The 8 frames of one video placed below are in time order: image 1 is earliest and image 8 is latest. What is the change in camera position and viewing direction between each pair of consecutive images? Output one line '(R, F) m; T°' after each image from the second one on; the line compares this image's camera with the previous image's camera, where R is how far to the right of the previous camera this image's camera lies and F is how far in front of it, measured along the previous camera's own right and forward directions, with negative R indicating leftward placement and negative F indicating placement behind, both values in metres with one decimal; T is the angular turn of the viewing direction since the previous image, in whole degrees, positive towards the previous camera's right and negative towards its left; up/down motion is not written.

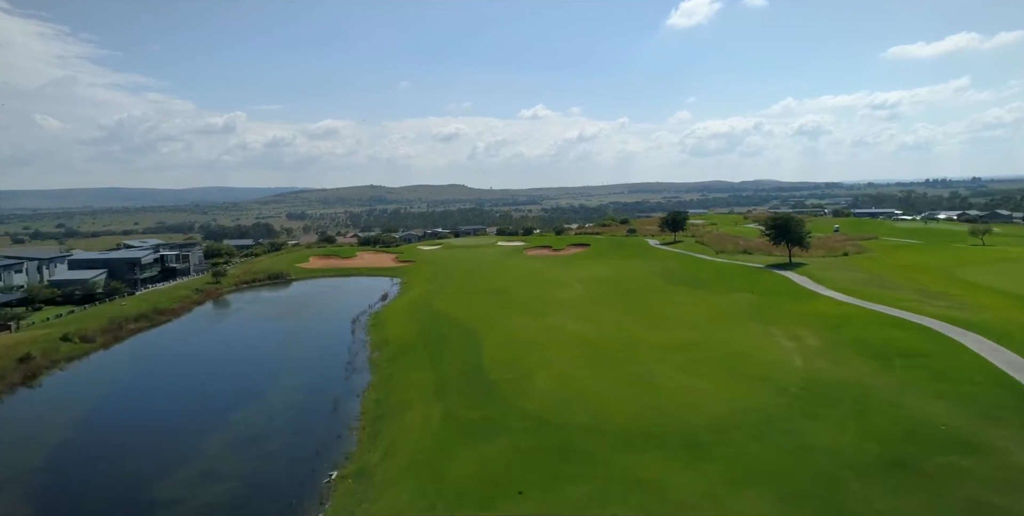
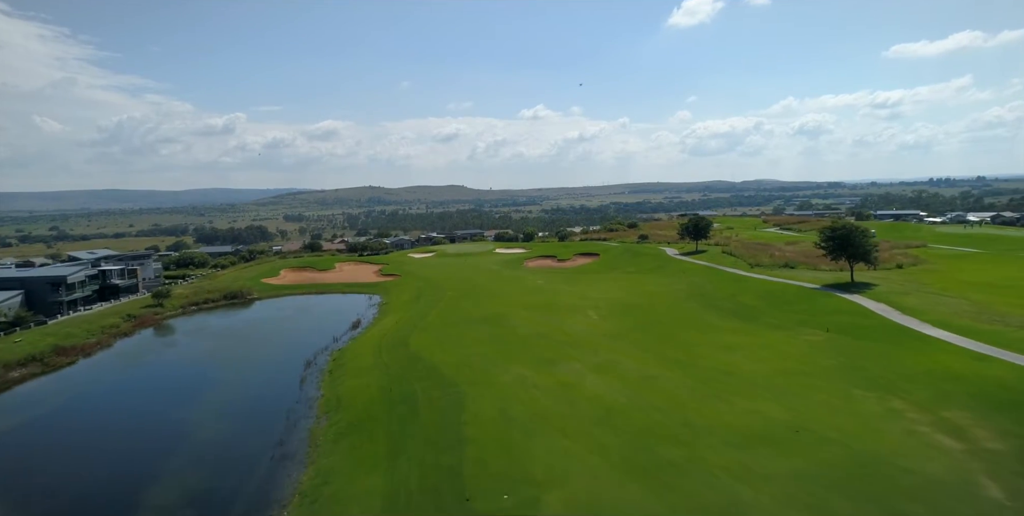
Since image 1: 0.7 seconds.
(+0.2, +9.0) m; 0°
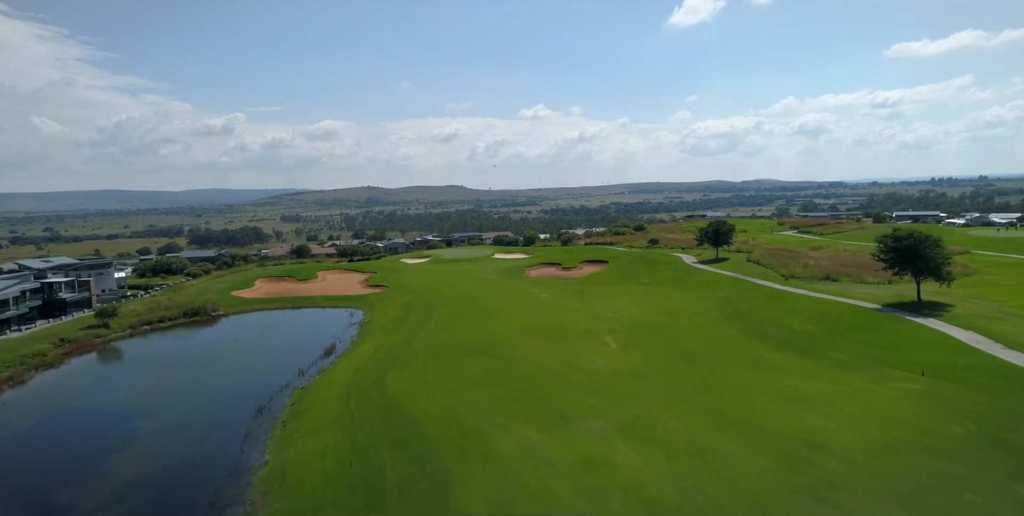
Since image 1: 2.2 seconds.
(-0.1, +6.4) m; 0°
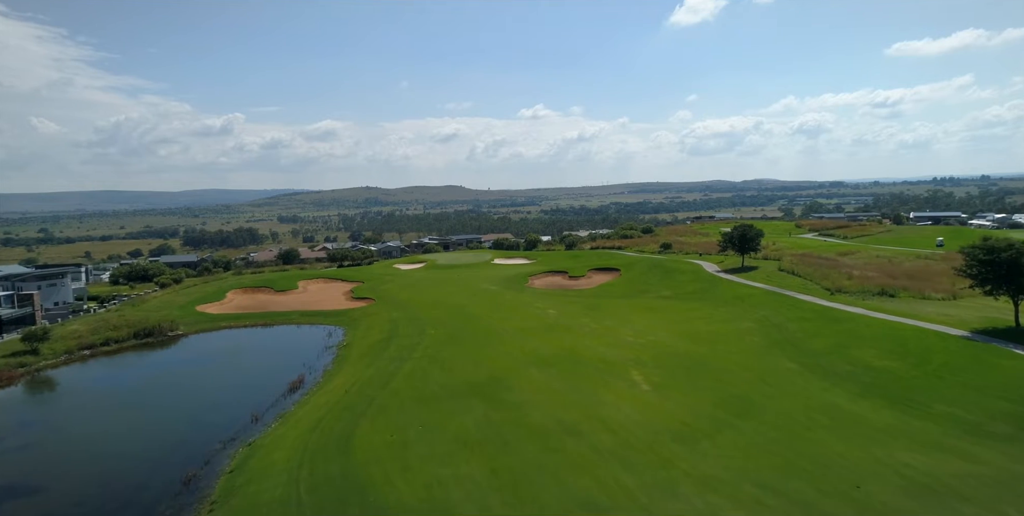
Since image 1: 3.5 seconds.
(-0.3, +6.2) m; 0°
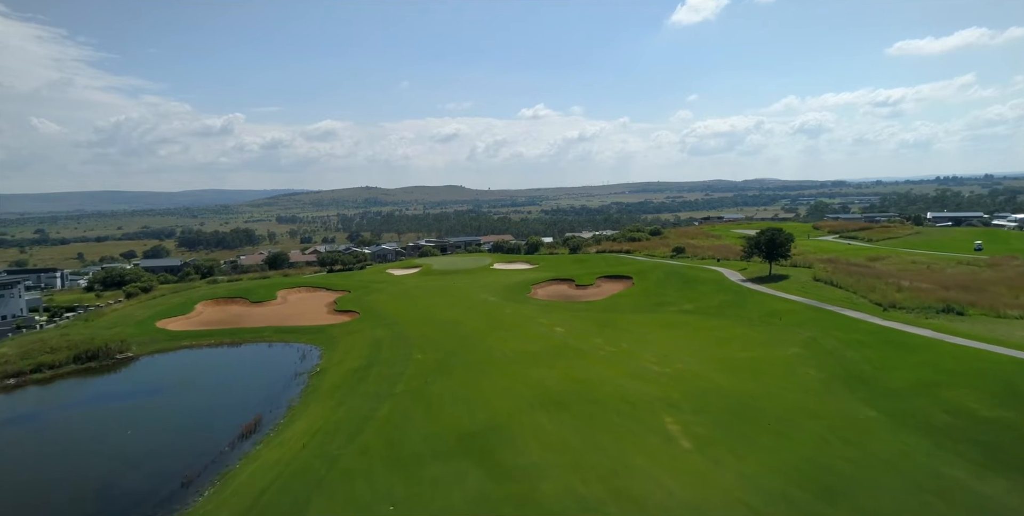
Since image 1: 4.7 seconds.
(-0.1, +5.5) m; 0°
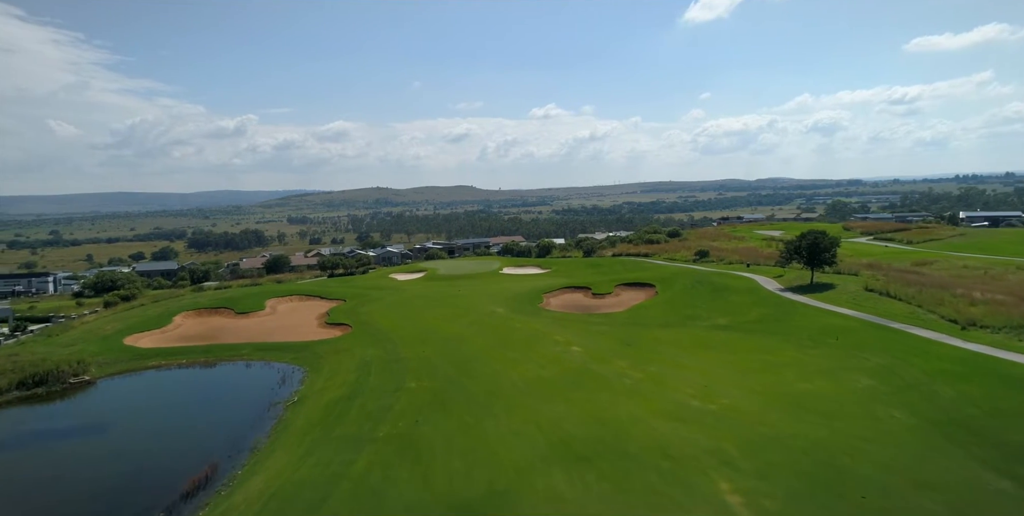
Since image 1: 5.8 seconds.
(0.0, +4.8) m; -1°
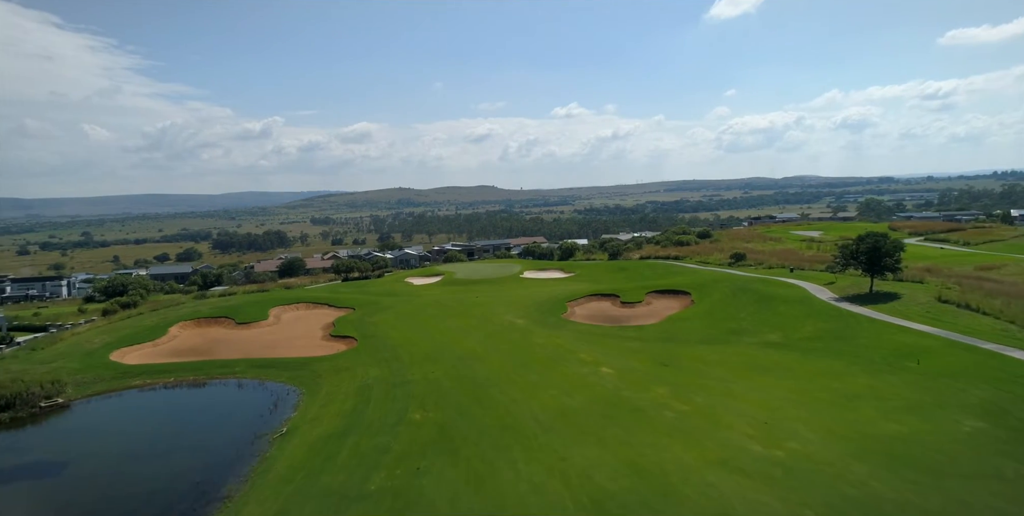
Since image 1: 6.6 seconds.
(0.0, +4.0) m; -2°
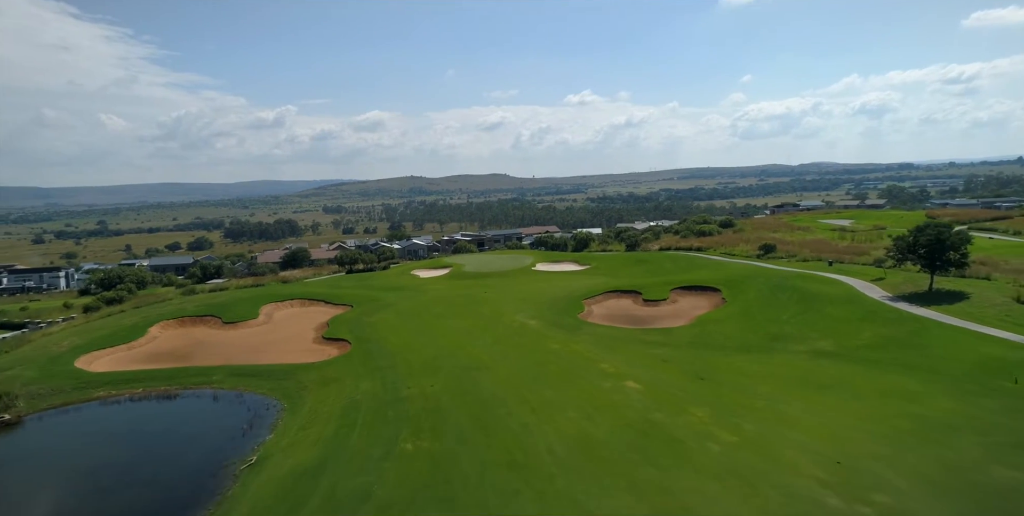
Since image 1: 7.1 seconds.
(0.0, +4.1) m; -1°
